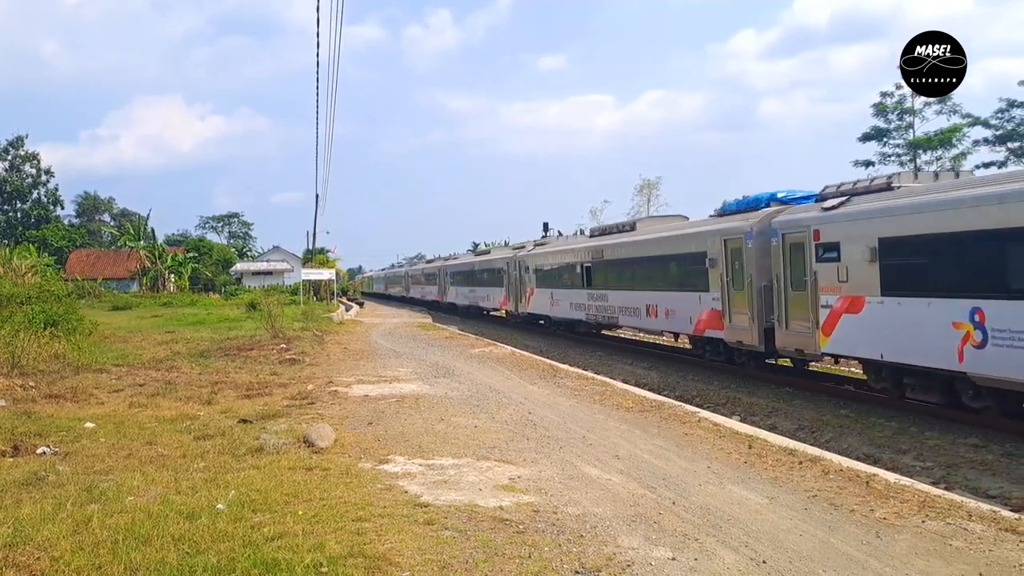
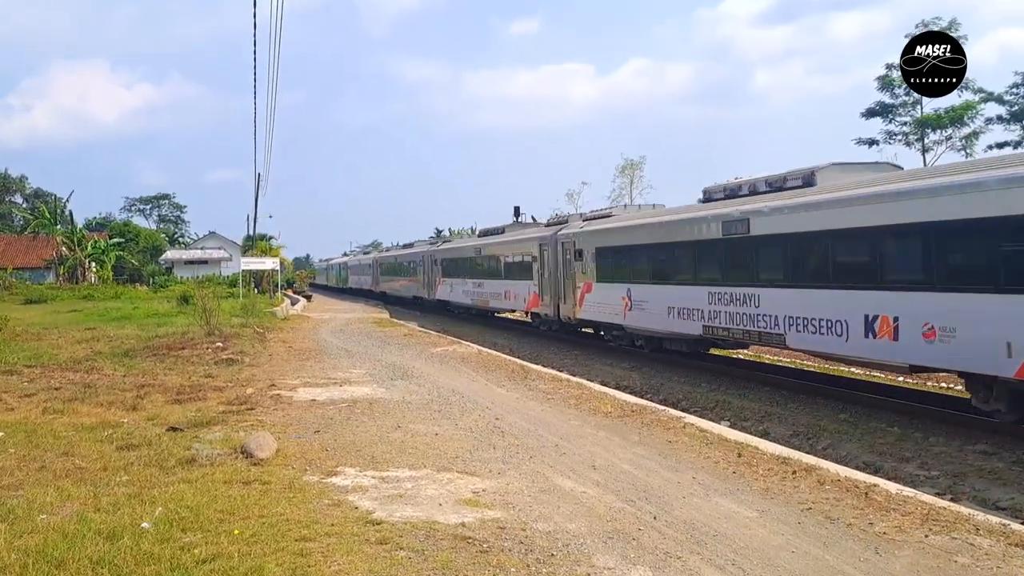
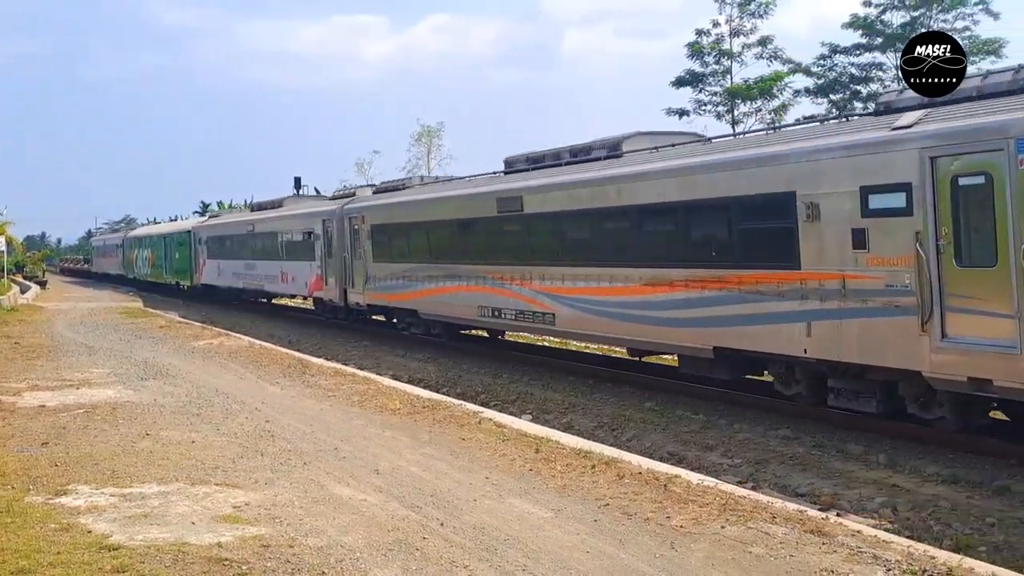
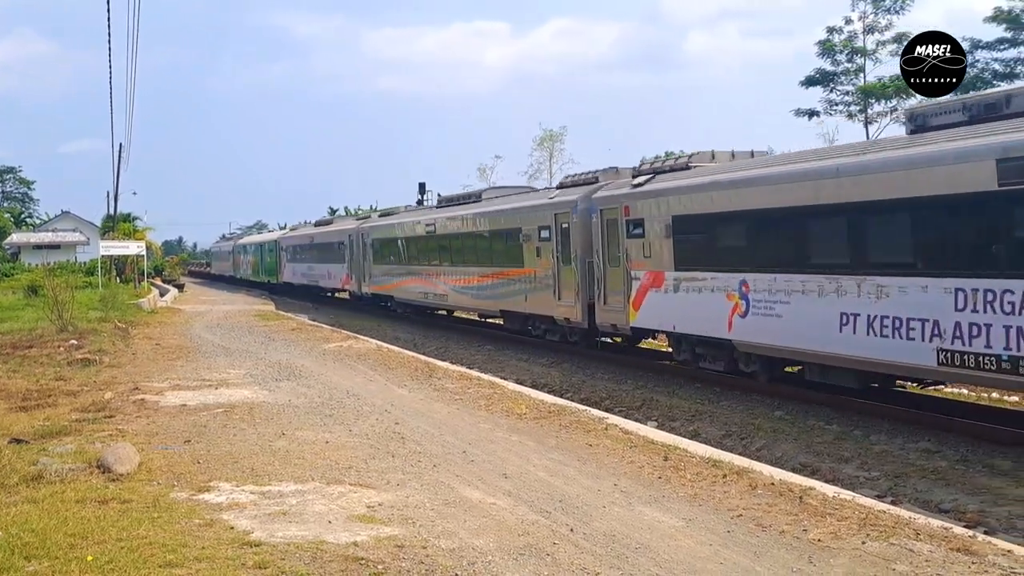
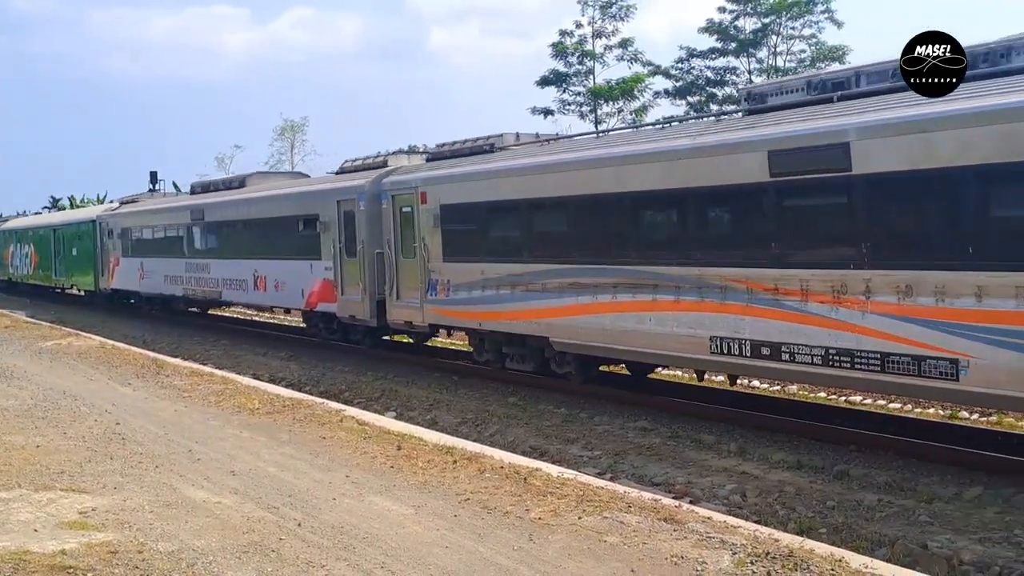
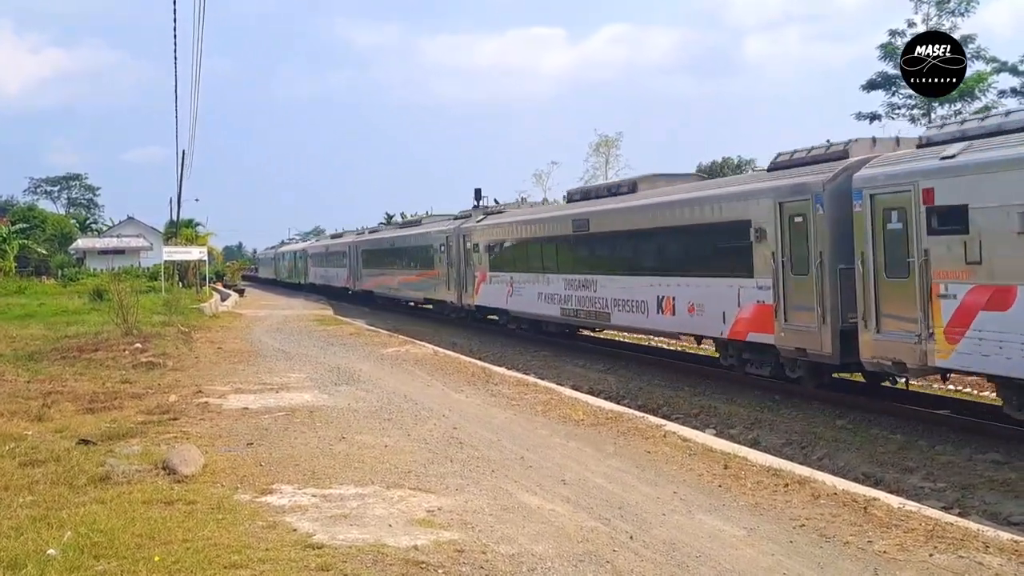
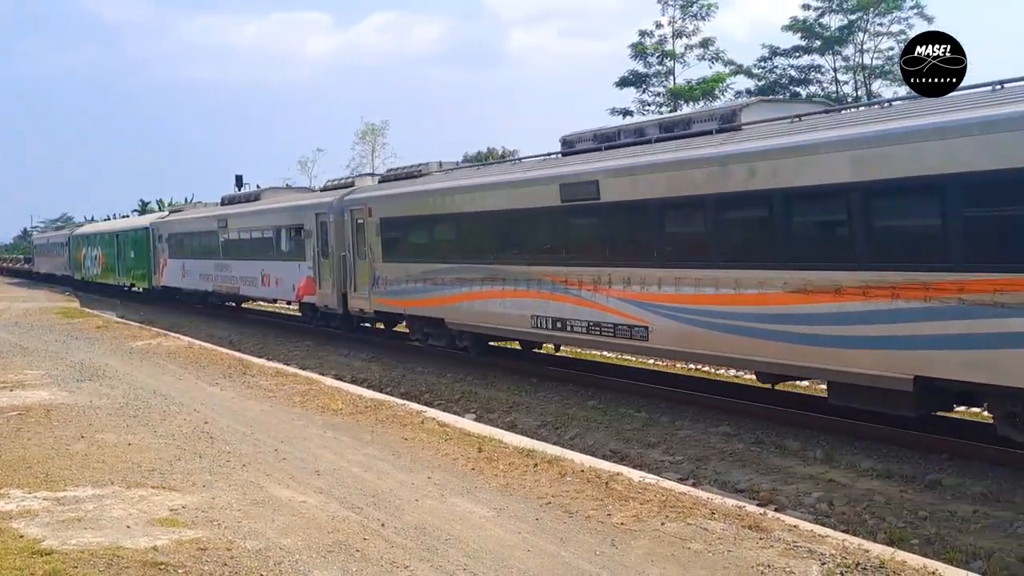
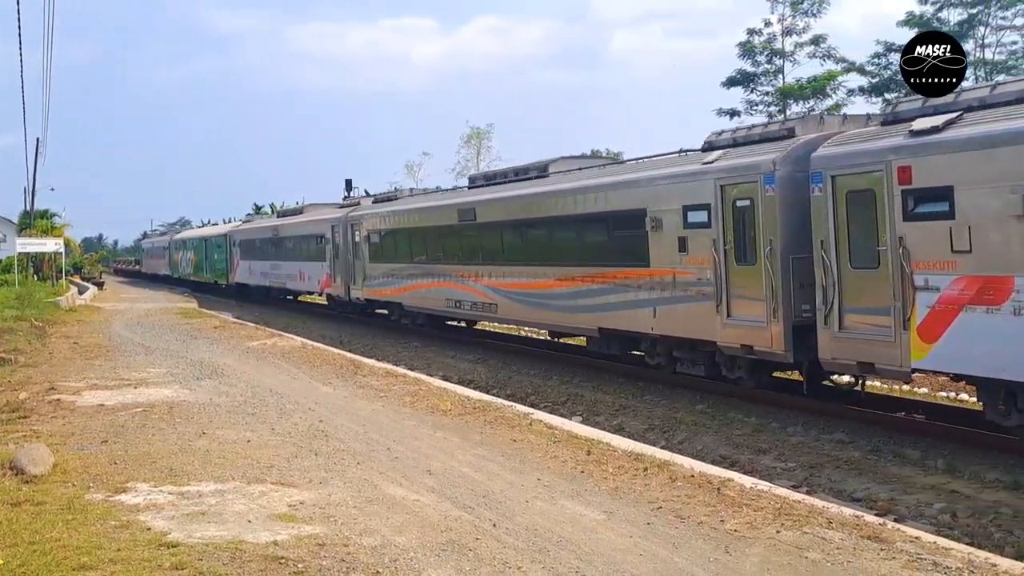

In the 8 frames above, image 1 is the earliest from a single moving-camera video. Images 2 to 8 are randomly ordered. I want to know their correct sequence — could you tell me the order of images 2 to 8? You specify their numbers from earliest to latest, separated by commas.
2, 6, 4, 8, 3, 7, 5
